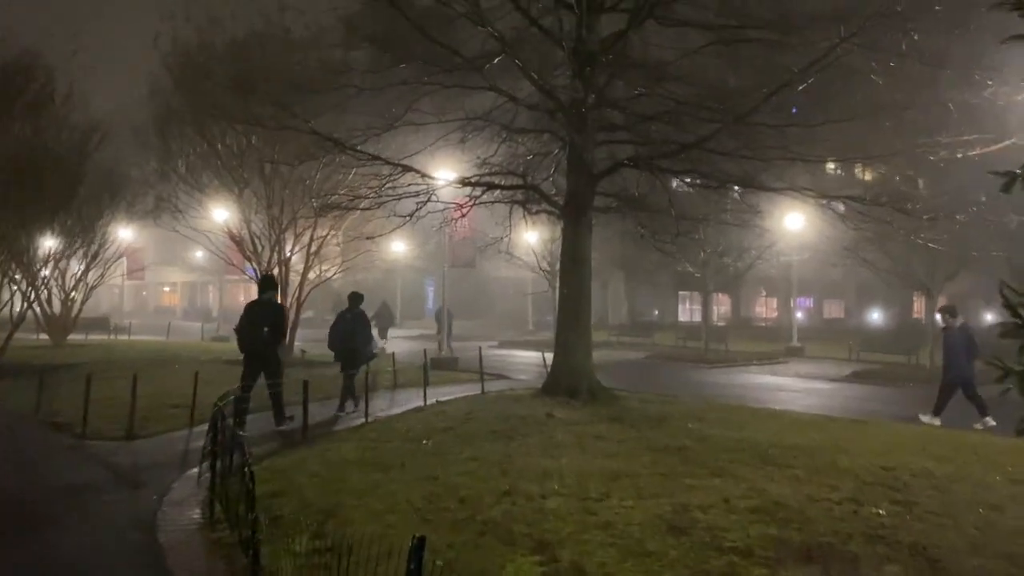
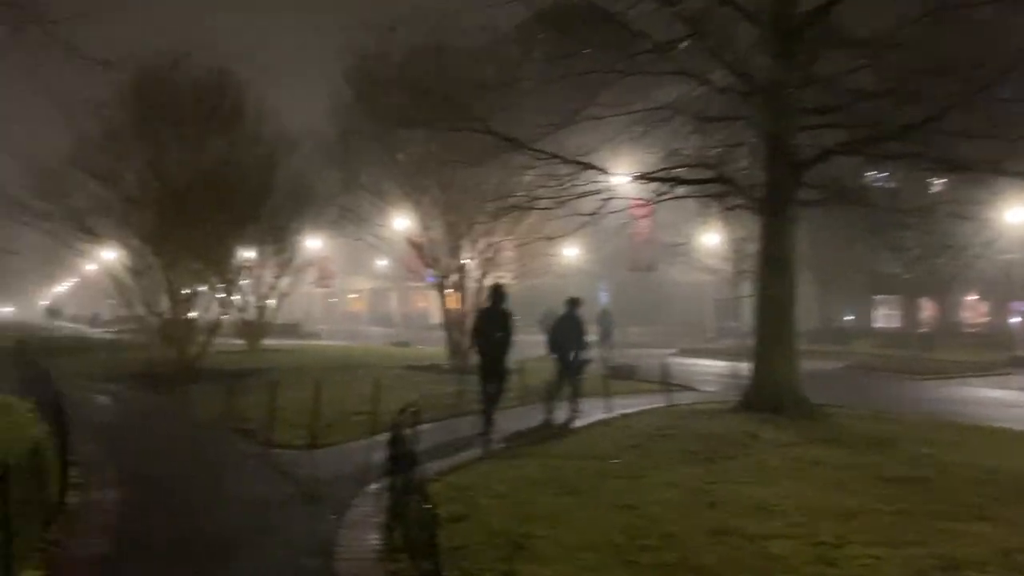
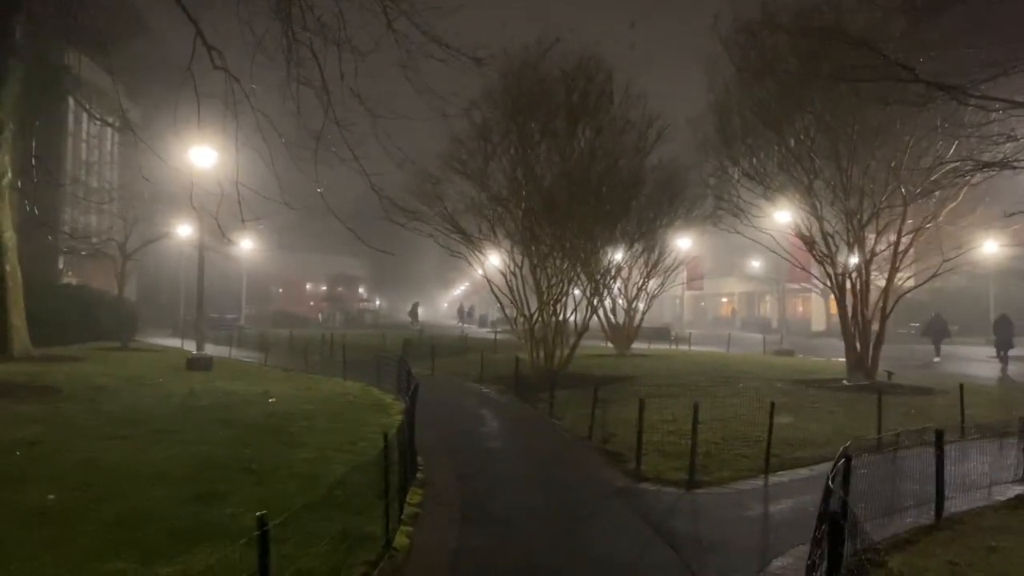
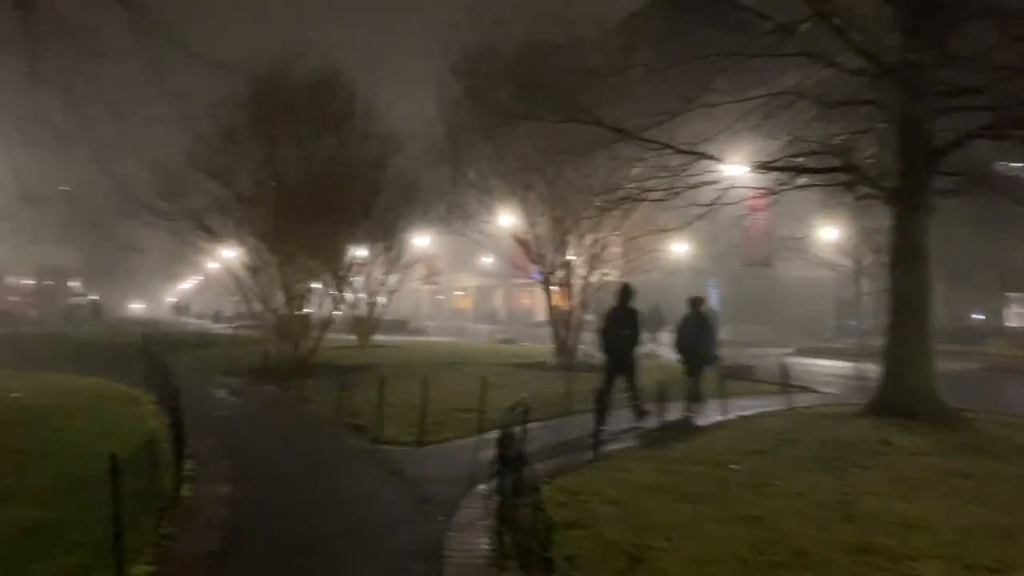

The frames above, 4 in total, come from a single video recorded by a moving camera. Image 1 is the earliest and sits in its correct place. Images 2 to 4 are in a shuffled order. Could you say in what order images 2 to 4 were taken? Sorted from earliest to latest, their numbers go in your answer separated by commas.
2, 4, 3
